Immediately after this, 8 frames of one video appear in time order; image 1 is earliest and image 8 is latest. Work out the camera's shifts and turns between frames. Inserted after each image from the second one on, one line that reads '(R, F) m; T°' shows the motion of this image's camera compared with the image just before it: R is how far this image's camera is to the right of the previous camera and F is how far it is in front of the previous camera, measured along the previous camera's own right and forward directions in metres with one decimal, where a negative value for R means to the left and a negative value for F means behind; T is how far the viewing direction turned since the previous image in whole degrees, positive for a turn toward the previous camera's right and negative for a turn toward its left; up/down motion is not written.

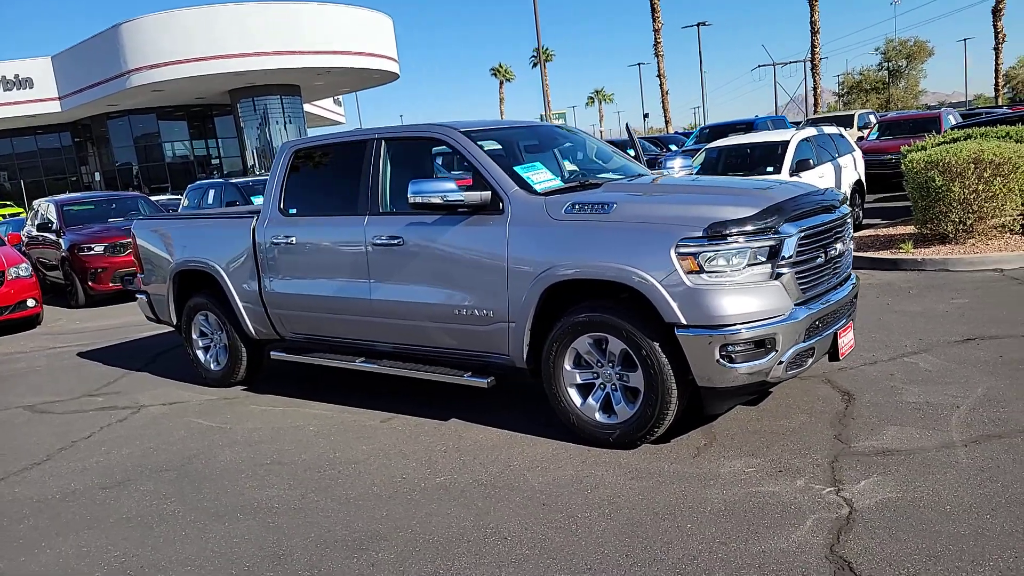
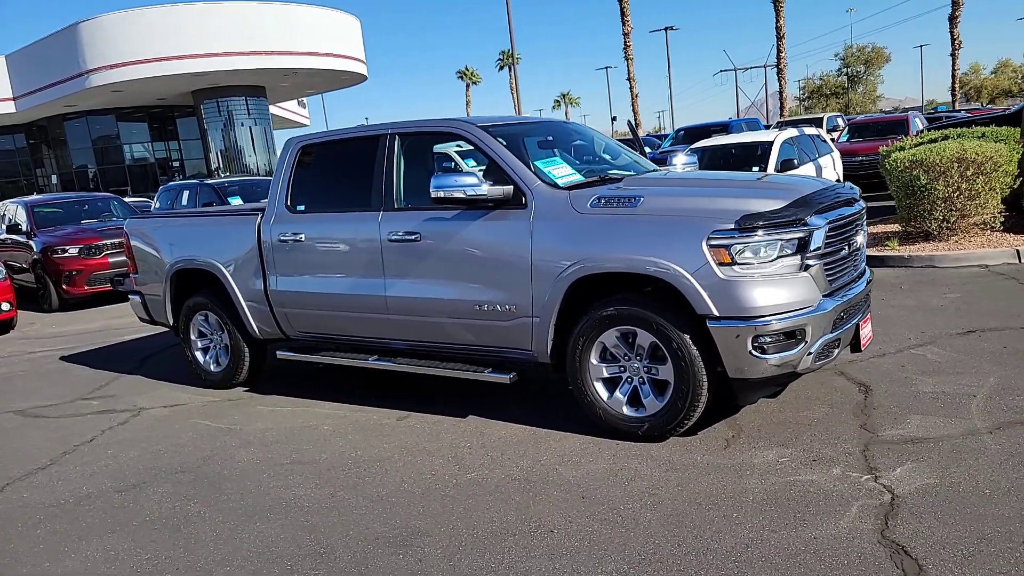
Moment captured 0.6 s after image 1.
(-0.4, 0.0) m; +3°
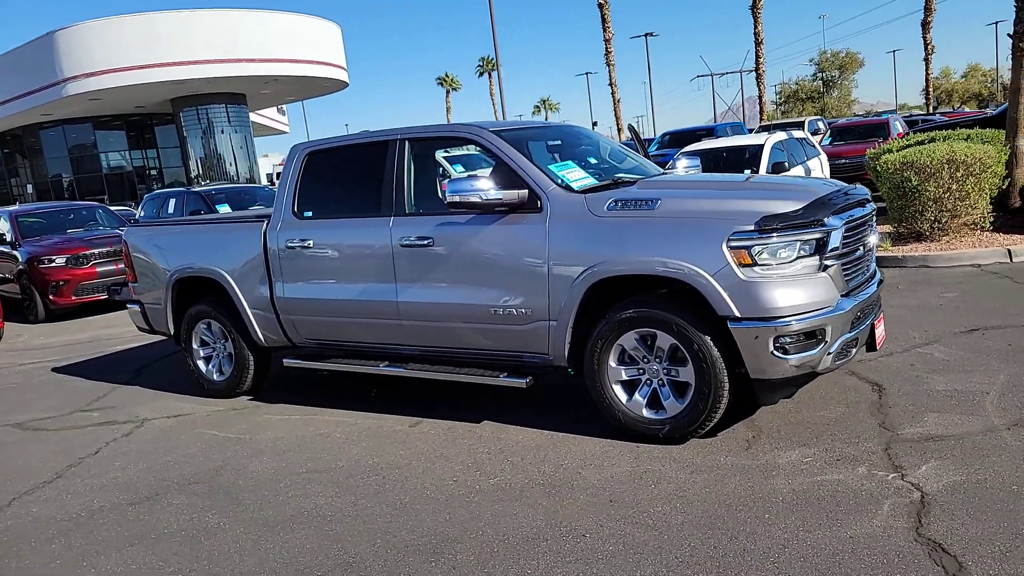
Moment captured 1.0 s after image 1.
(-0.2, 0.0) m; +1°
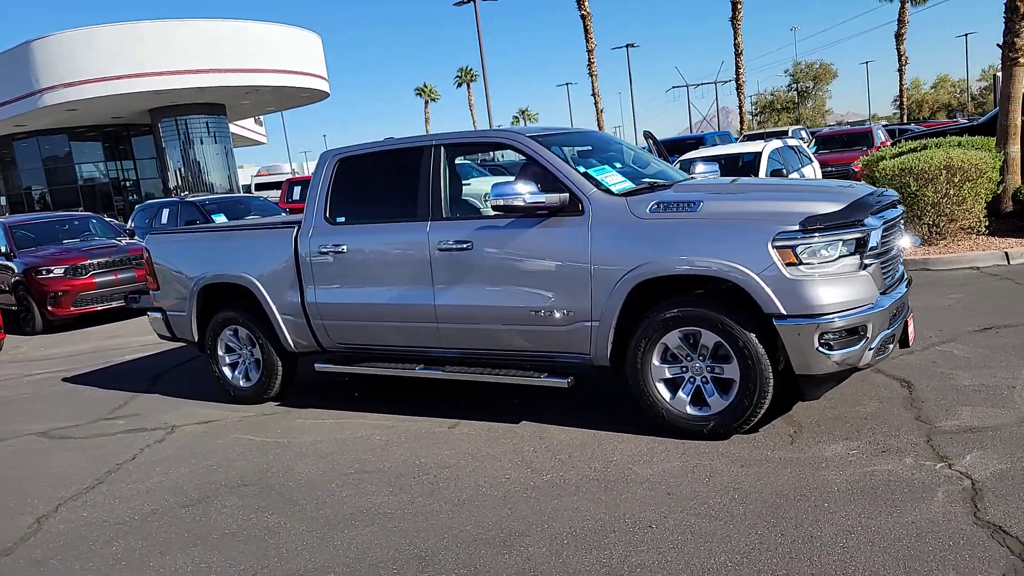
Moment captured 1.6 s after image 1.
(-0.4, -0.1) m; +2°
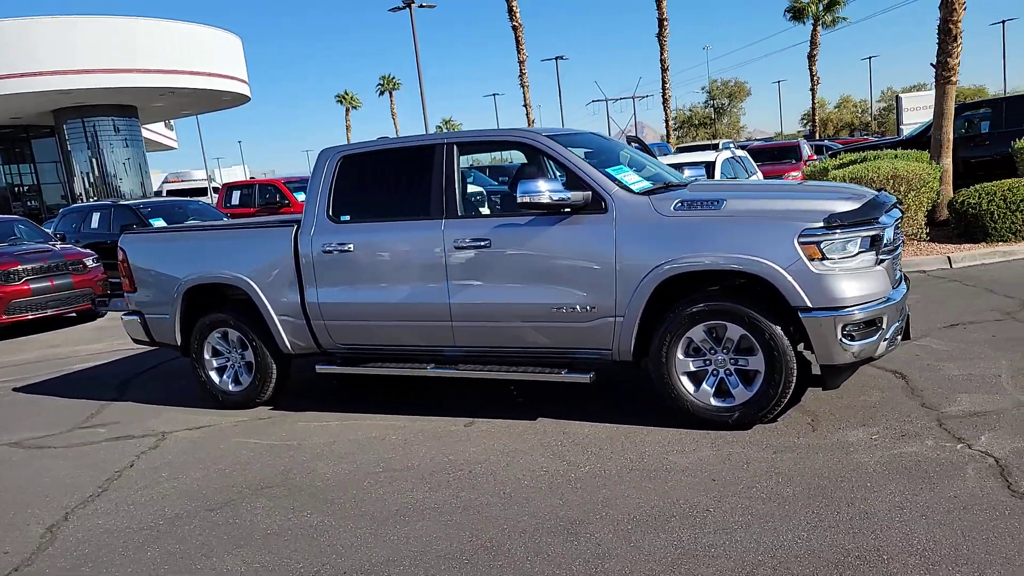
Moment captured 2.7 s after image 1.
(-0.7, 0.0) m; +6°
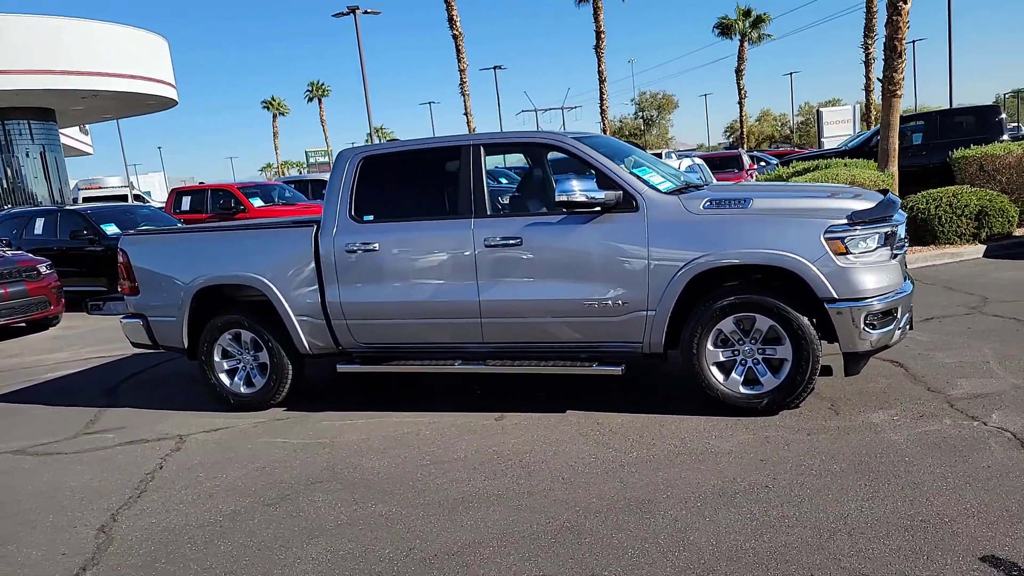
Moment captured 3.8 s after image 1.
(-0.7, -0.1) m; +5°
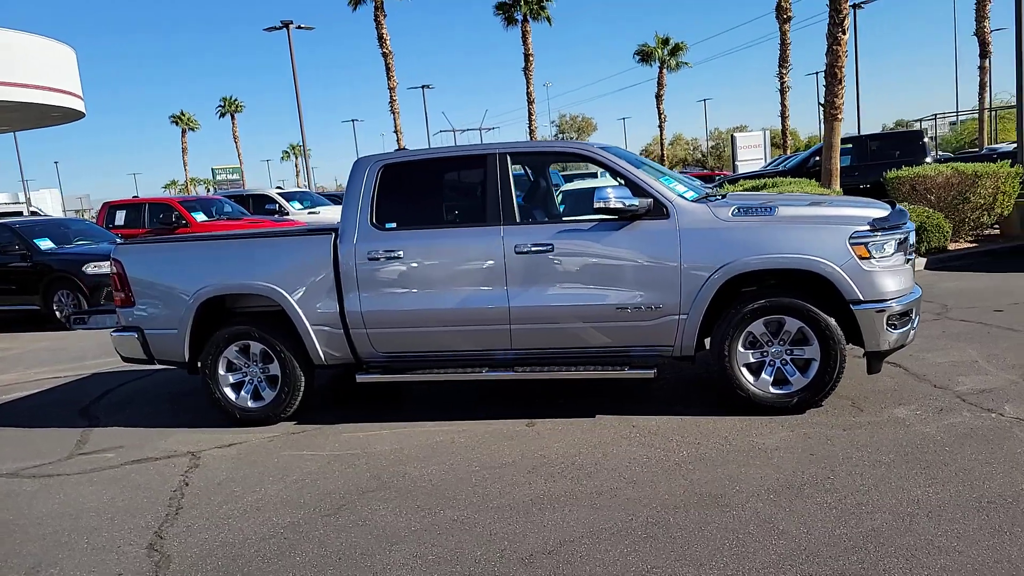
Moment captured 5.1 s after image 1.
(-0.8, 0.0) m; +6°
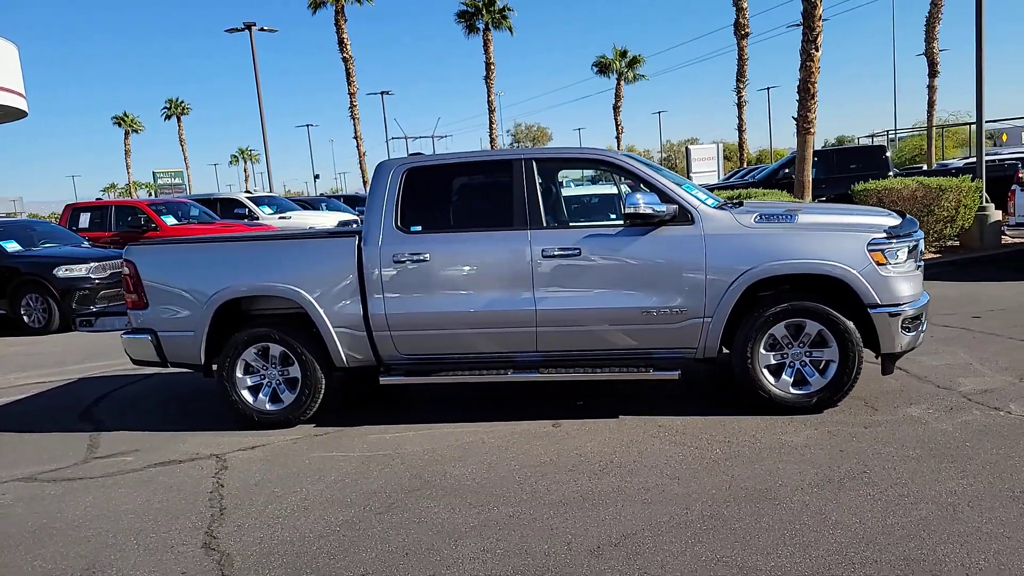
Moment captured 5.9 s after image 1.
(-0.6, -0.1) m; +4°
